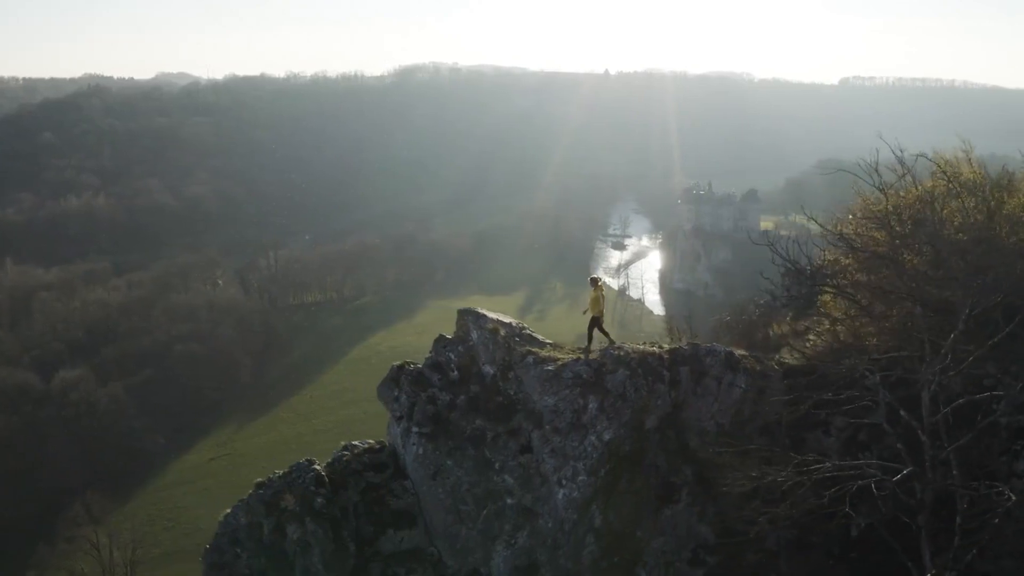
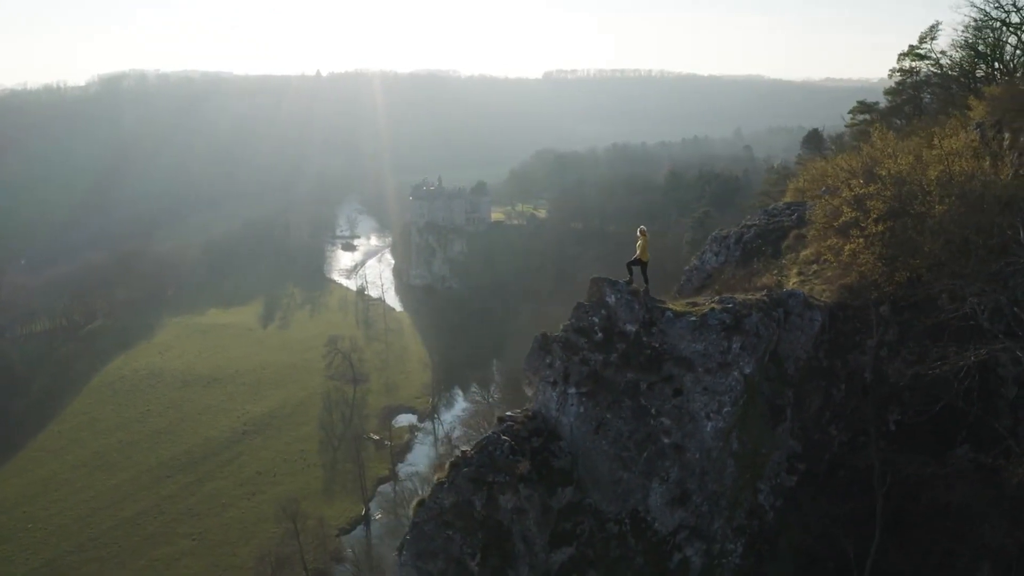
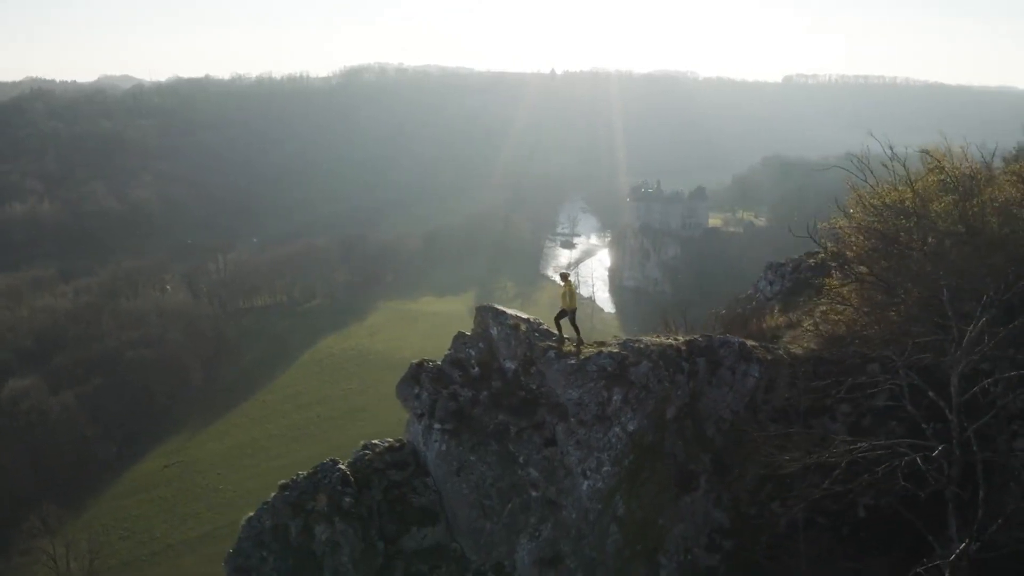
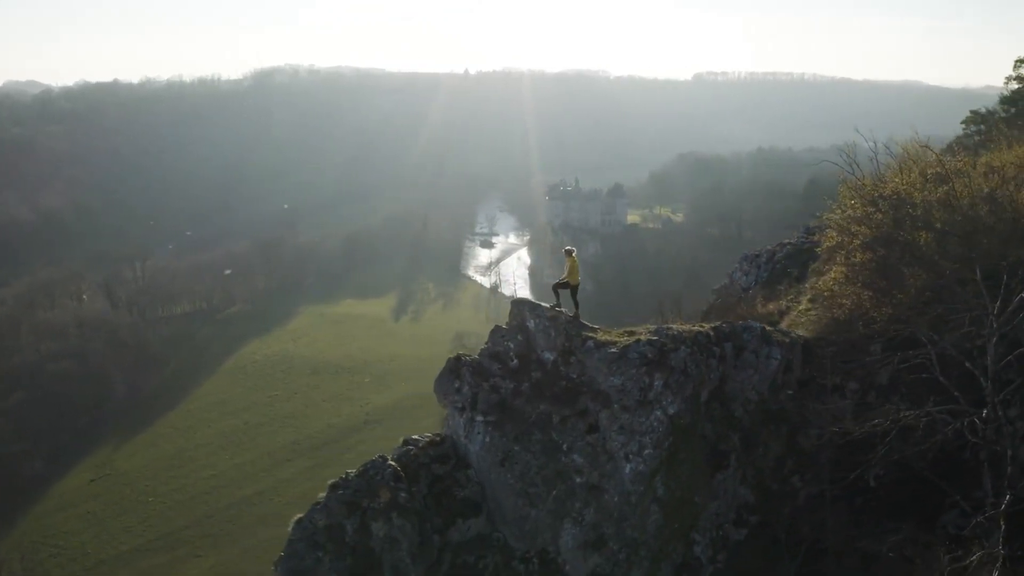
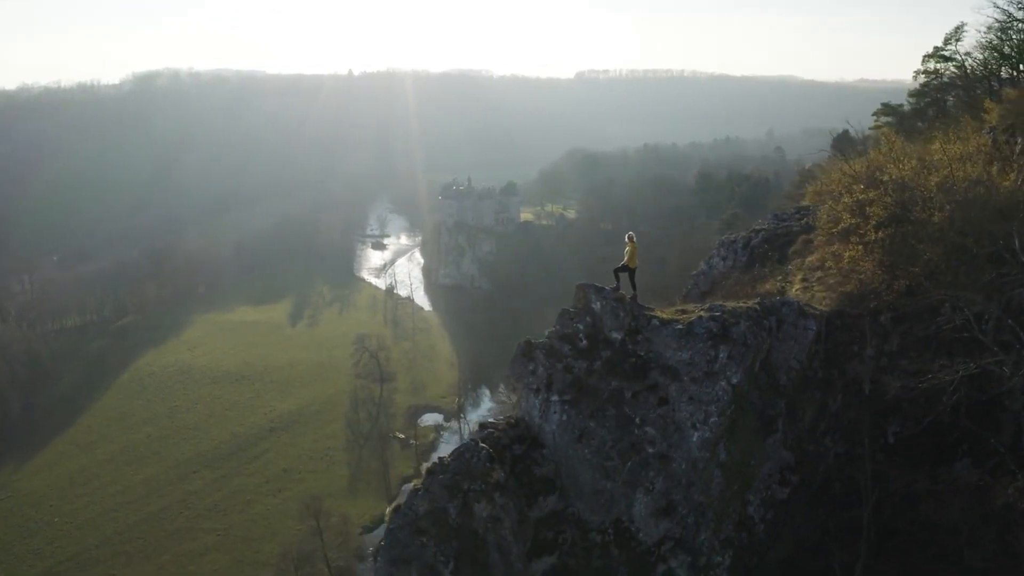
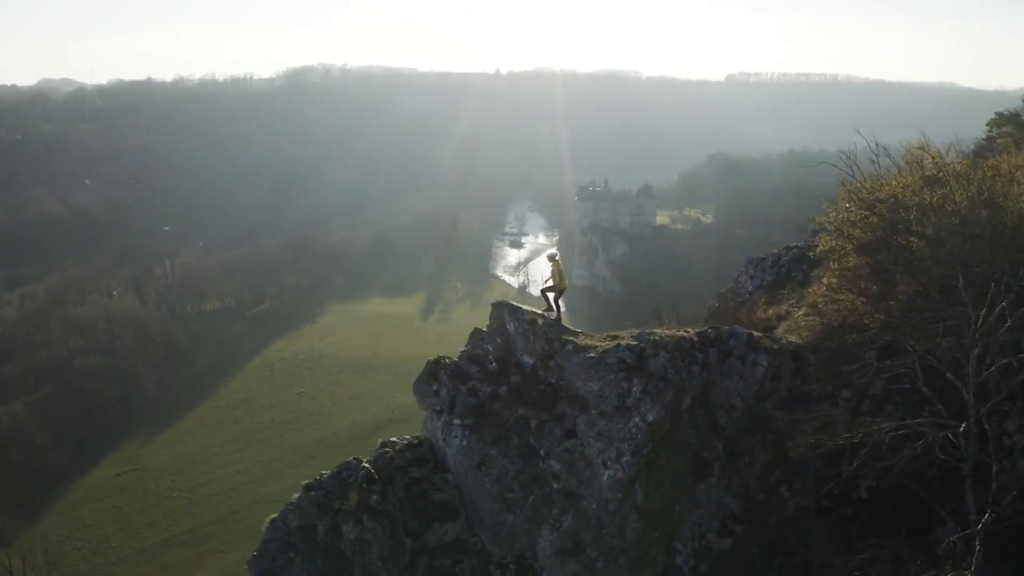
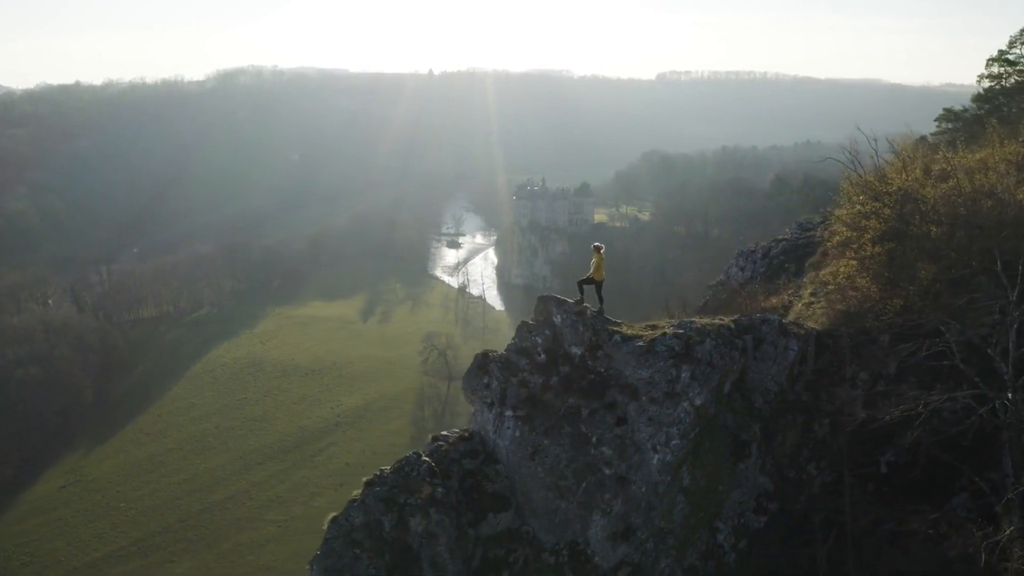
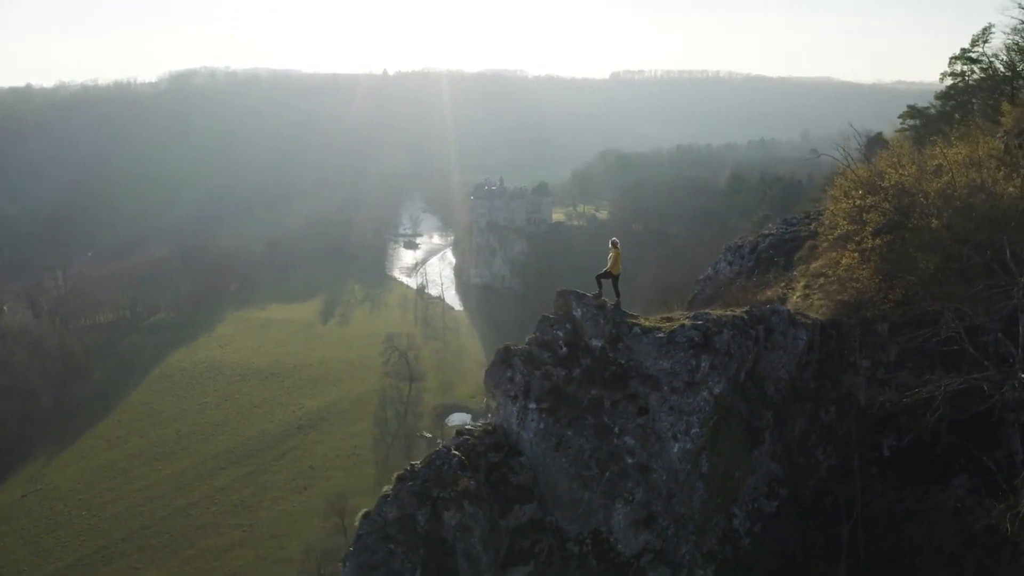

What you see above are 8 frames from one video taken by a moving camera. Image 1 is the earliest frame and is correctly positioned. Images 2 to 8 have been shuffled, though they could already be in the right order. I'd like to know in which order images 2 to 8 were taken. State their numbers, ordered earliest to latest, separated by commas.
3, 6, 4, 7, 8, 5, 2
